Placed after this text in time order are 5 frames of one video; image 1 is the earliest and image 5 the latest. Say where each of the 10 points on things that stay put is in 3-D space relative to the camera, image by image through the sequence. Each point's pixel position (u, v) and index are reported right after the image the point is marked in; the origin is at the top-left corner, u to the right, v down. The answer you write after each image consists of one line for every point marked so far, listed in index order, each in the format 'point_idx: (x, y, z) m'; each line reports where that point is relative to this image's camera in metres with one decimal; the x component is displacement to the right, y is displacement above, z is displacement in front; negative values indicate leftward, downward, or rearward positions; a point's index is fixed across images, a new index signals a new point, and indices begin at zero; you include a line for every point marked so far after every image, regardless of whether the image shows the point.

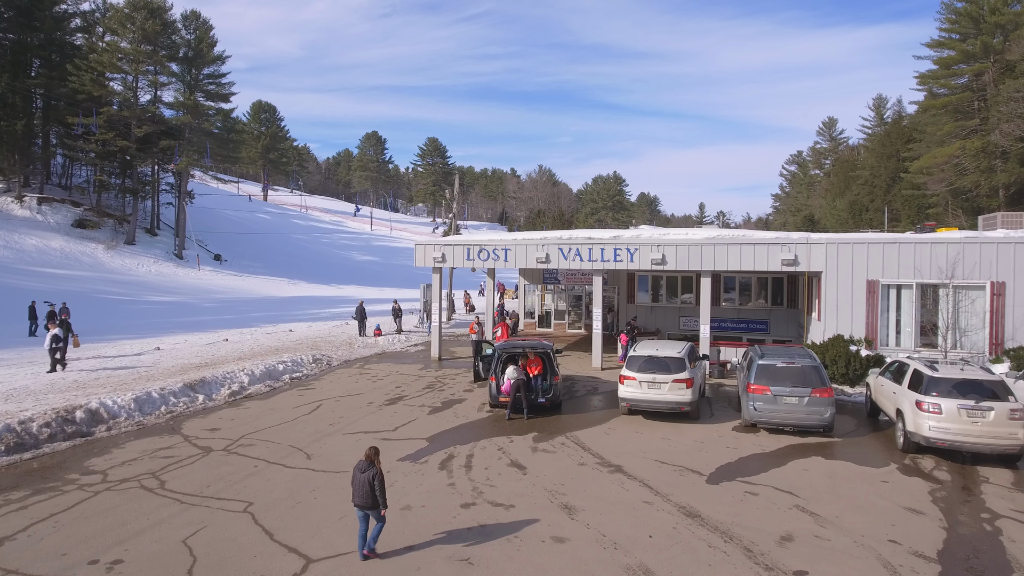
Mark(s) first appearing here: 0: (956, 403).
0: (+7.4, -1.9, +9.7) m
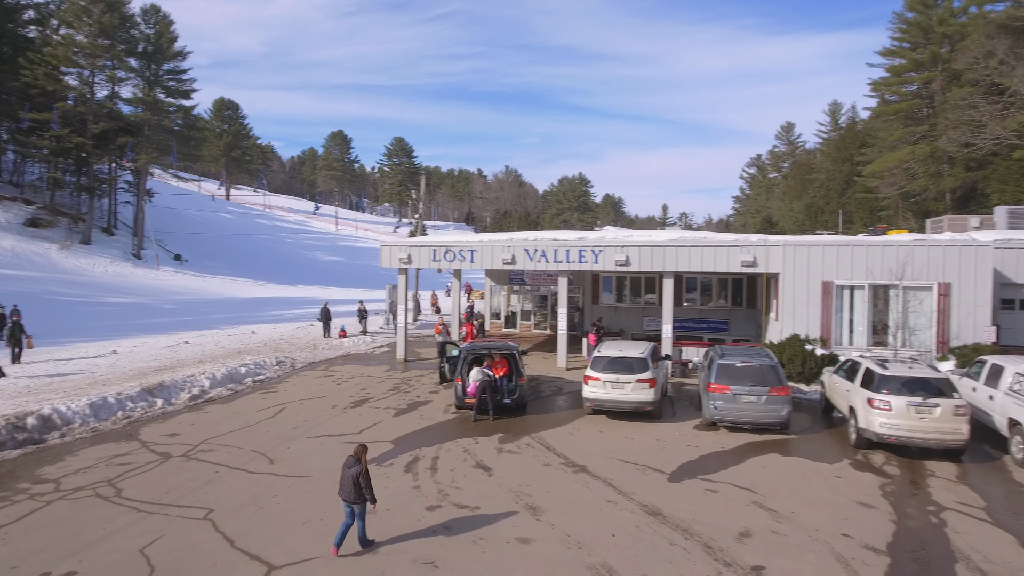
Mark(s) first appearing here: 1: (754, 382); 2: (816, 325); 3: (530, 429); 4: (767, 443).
0: (+6.8, -1.9, +10.1) m
1: (+4.8, -1.9, +11.6) m
2: (+8.6, -1.1, +16.5) m
3: (+0.4, -3.0, +12.5) m
4: (+5.0, -3.0, +11.3) m
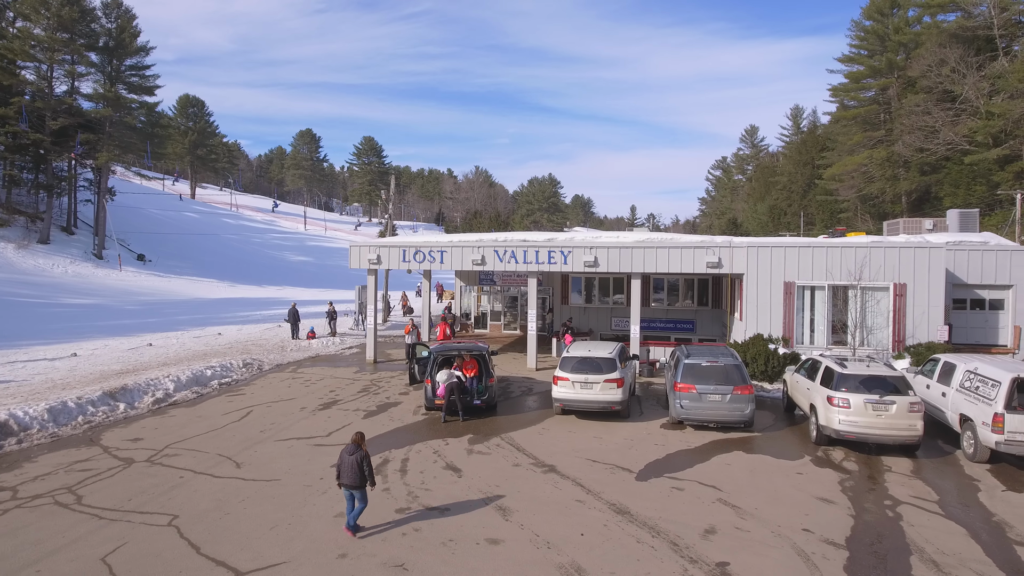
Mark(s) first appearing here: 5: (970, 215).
0: (+6.3, -2.0, +10.4) m
1: (+4.2, -1.9, +11.9) m
2: (+7.8, -1.1, +16.9) m
3: (-0.3, -3.1, +12.6) m
4: (+4.4, -3.1, +11.6) m
5: (+15.6, +2.5, +19.8) m
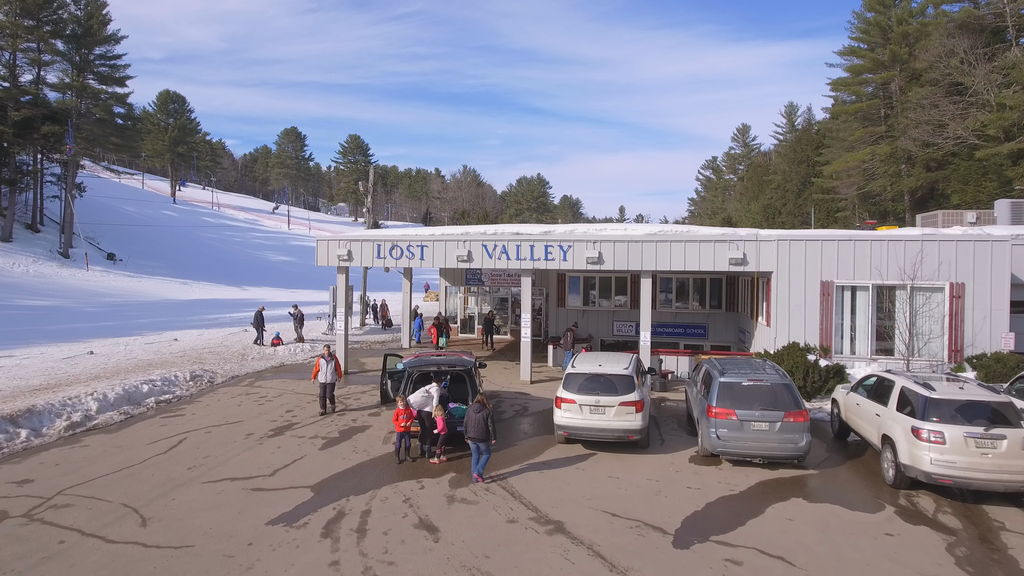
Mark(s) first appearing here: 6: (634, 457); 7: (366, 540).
0: (+6.2, -2.0, +8.0) m
1: (+4.1, -1.9, +9.4) m
2: (+7.6, -1.1, +14.6) m
3: (-0.4, -3.1, +10.0) m
4: (+4.3, -3.1, +9.2) m
5: (+15.3, +2.5, +17.6) m
6: (+2.2, -3.0, +10.3) m
7: (-1.9, -3.3, +7.5) m
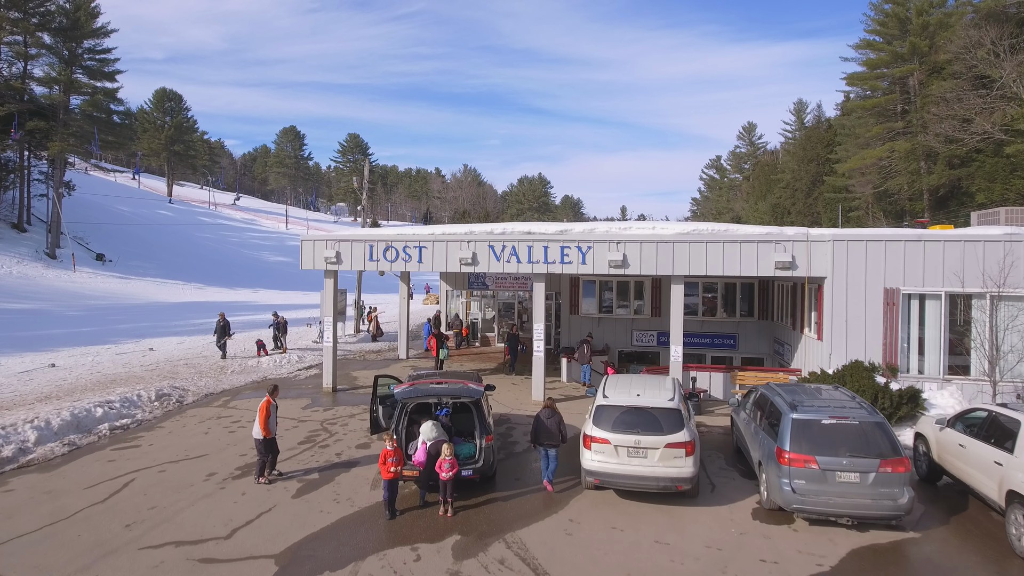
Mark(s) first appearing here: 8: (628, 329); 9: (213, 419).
0: (+6.5, -2.1, +6.0) m
1: (+4.4, -2.1, +7.4) m
2: (+7.8, -1.3, +12.5) m
3: (-0.1, -3.2, +8.0) m
4: (+4.5, -3.2, +7.1) m
5: (+15.6, +2.3, +15.6) m
6: (+2.4, -3.2, +8.3) m
7: (-1.6, -3.4, +5.5) m
8: (+4.0, -1.4, +19.9) m
9: (-6.9, -3.0, +13.4) m
